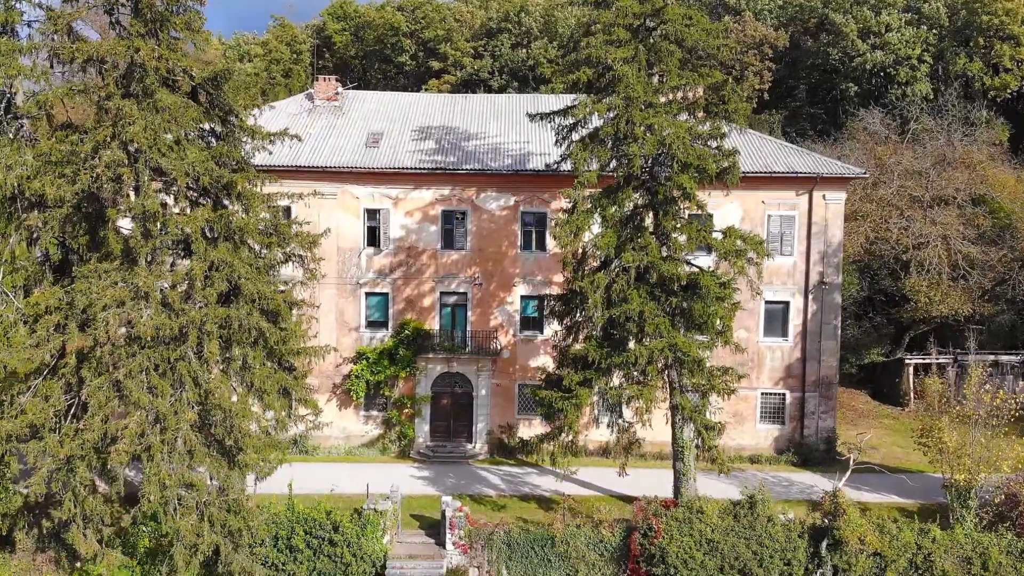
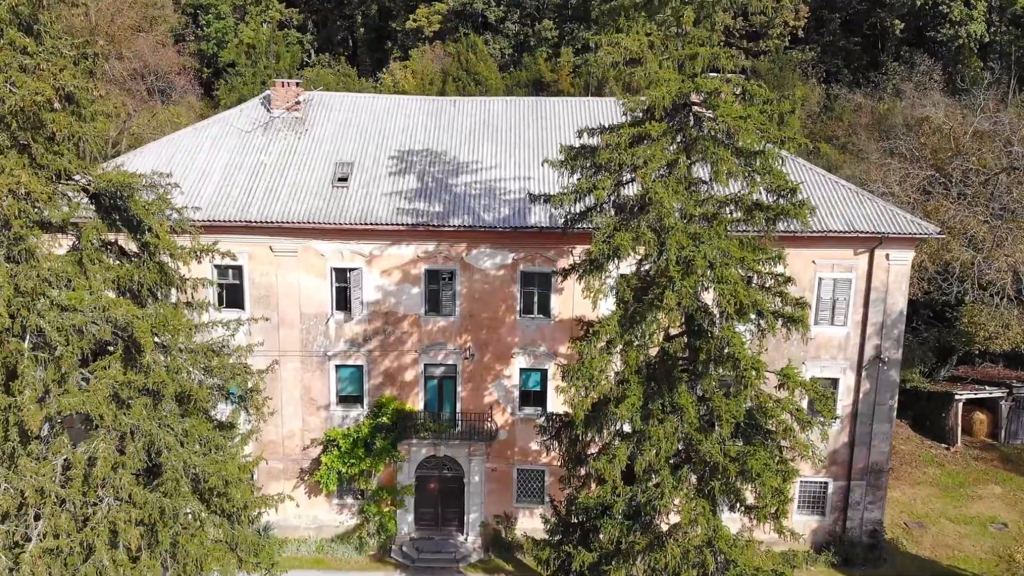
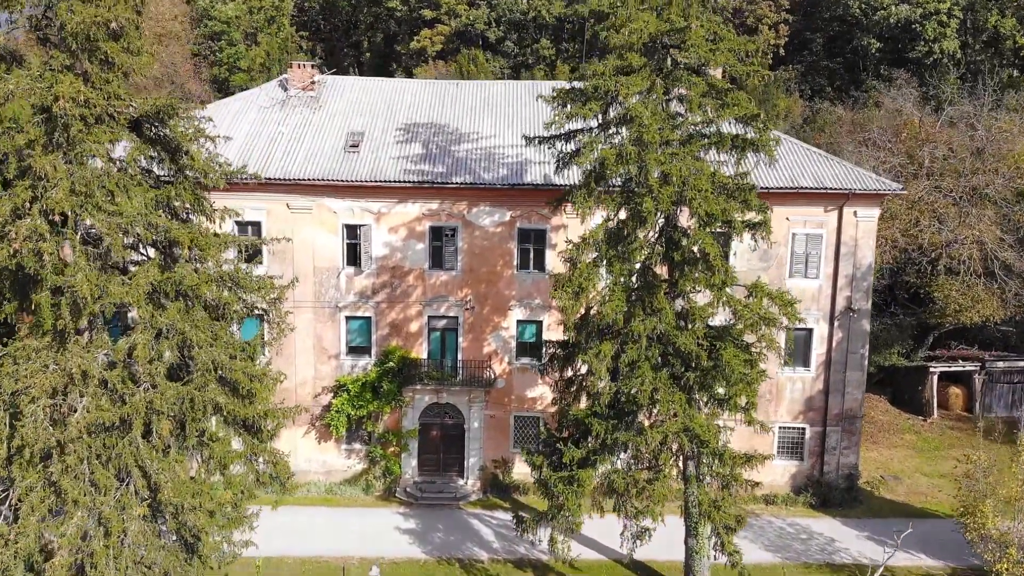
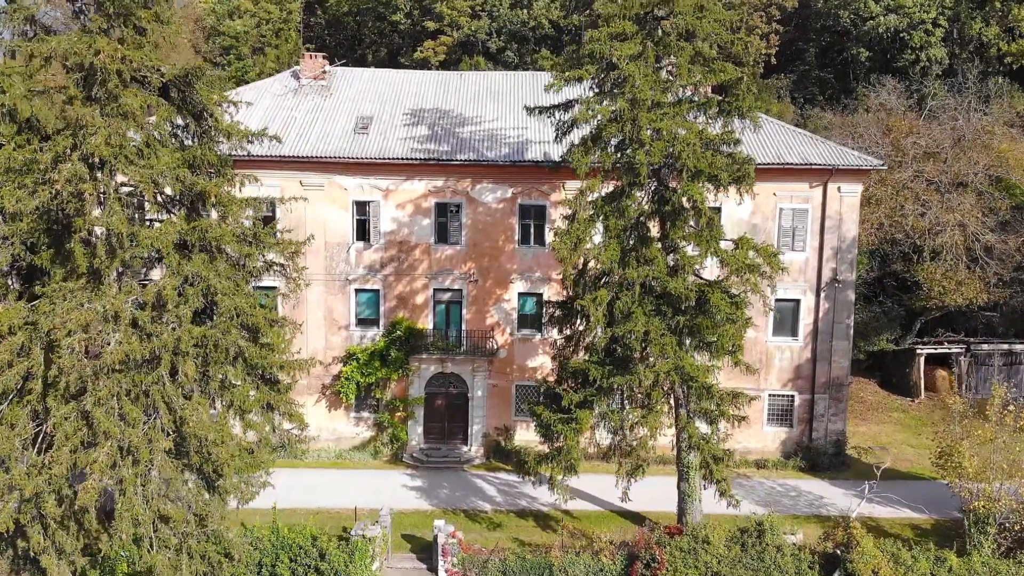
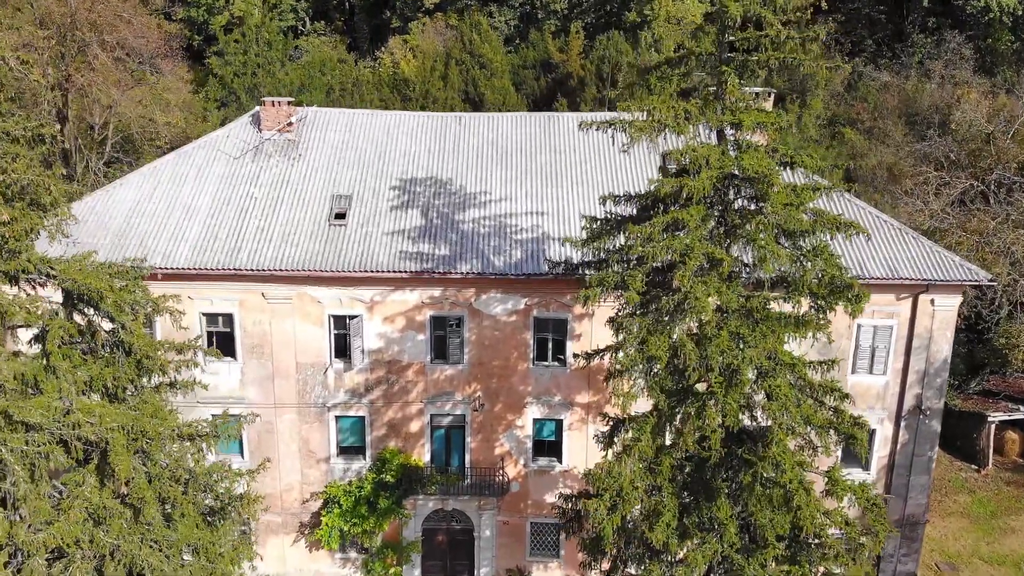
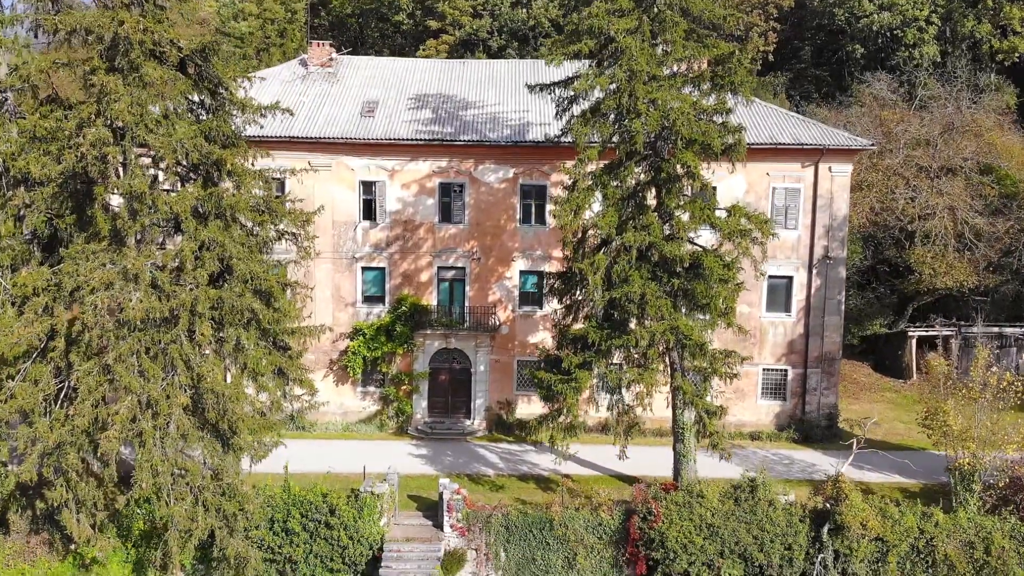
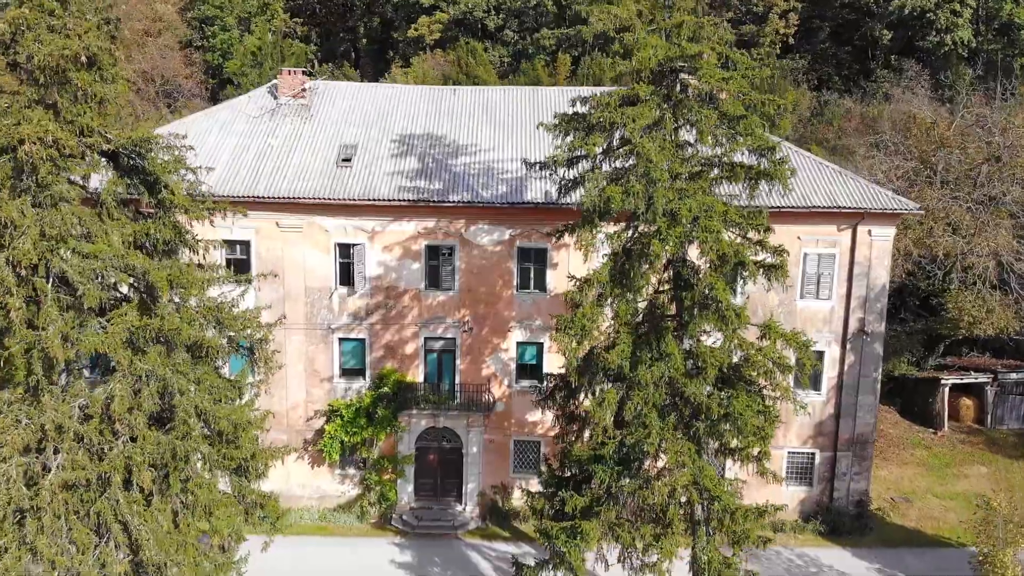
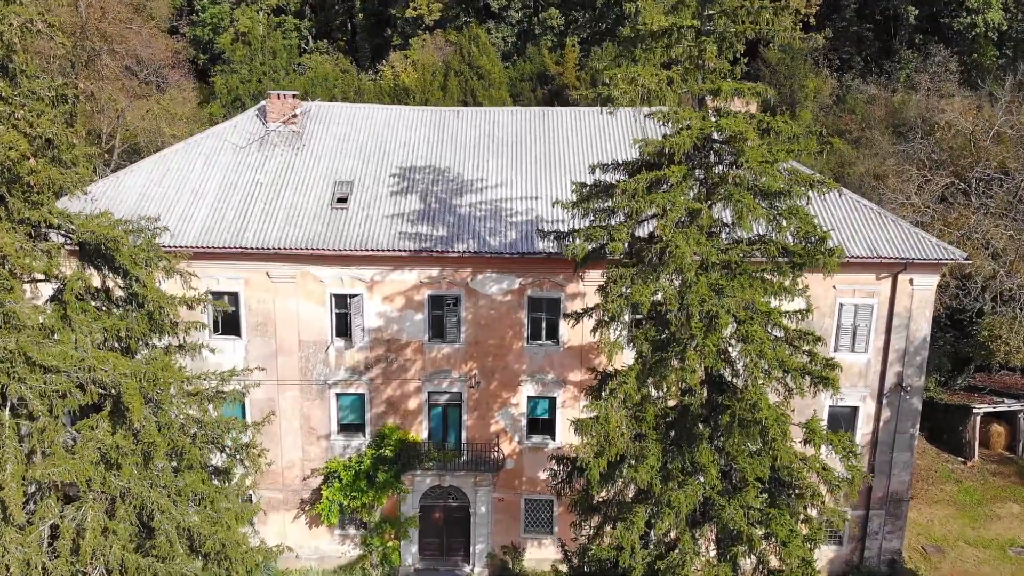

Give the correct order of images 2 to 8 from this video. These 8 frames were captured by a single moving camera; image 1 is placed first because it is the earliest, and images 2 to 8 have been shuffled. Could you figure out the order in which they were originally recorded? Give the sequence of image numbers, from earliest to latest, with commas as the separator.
6, 4, 3, 7, 2, 8, 5
